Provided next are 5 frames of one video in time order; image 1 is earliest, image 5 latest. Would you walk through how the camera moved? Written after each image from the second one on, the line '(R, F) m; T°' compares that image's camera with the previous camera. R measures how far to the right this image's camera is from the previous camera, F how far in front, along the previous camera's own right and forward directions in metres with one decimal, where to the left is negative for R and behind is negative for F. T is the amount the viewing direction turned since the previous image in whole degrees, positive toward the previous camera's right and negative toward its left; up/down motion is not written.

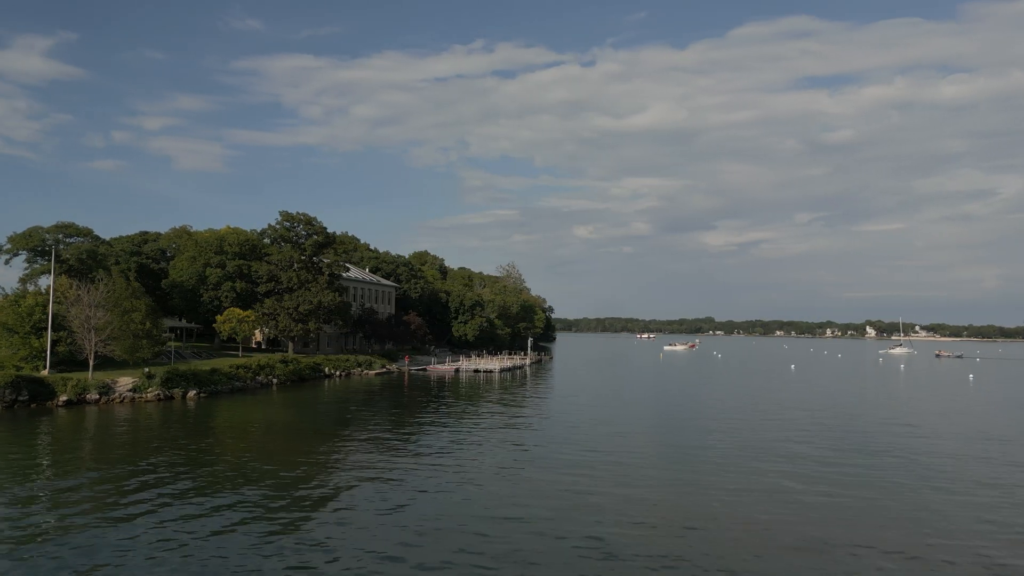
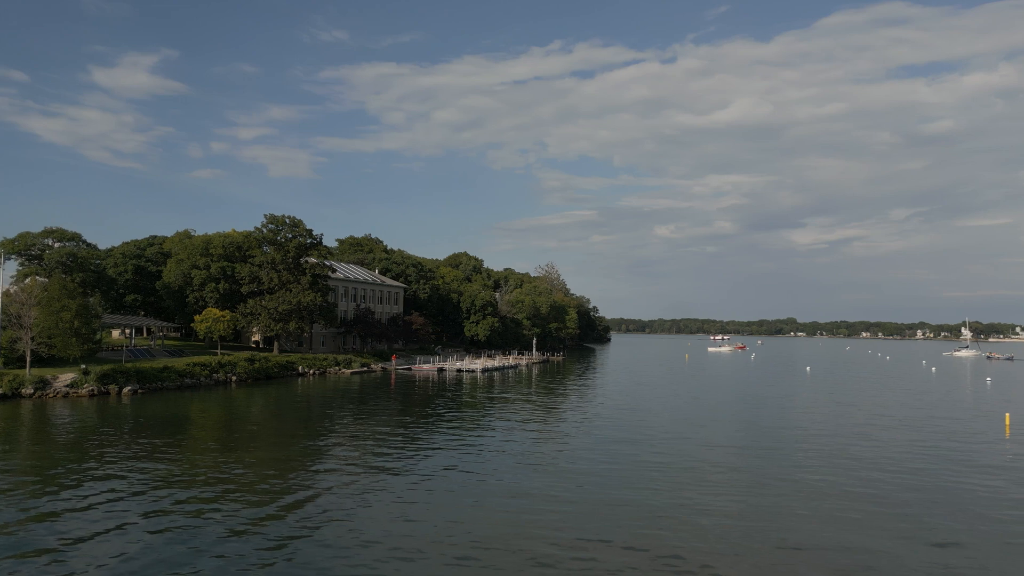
(+8.5, +0.5) m; -5°
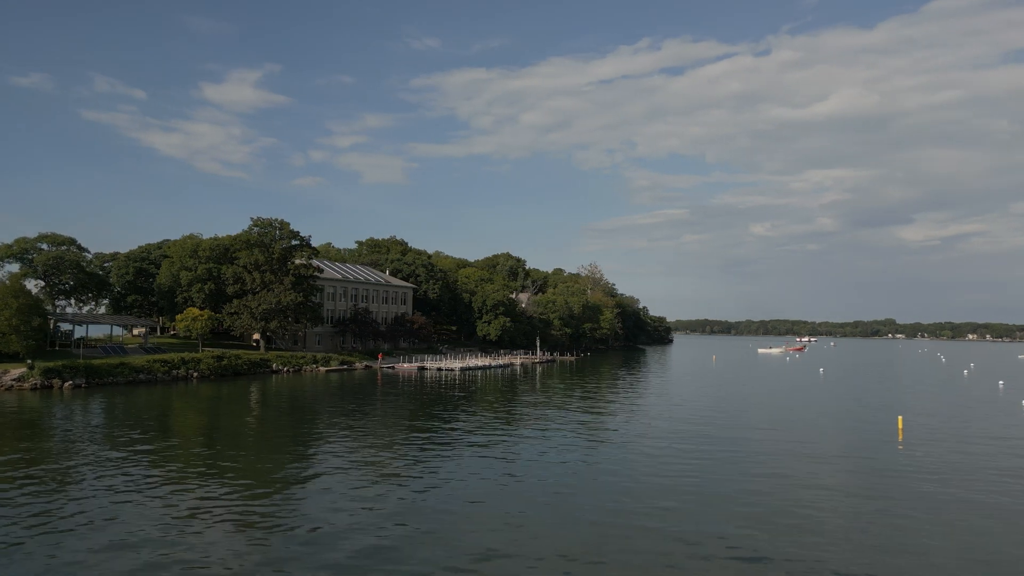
(+9.6, +0.5) m; -6°
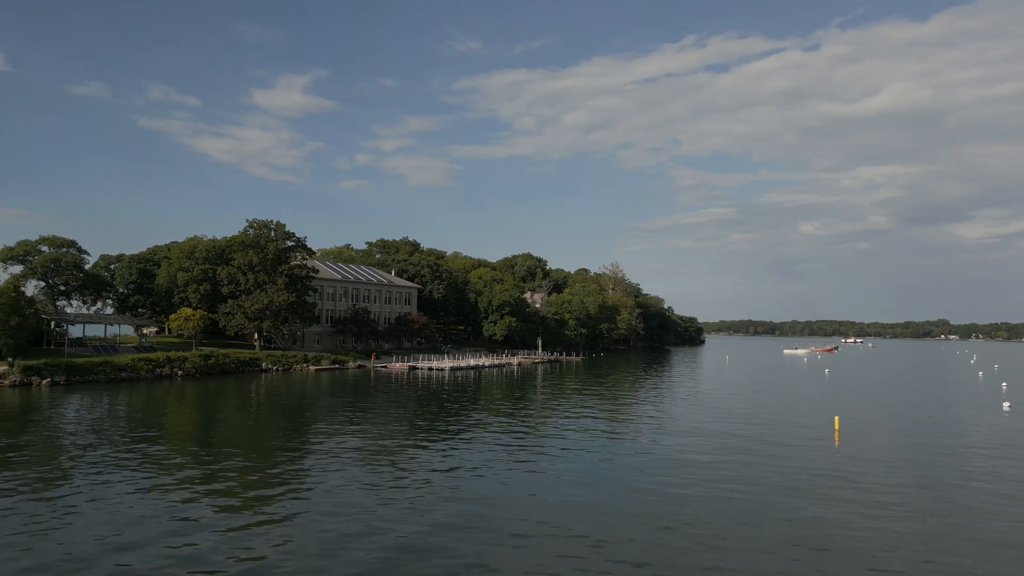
(+4.7, +0.1) m; -3°
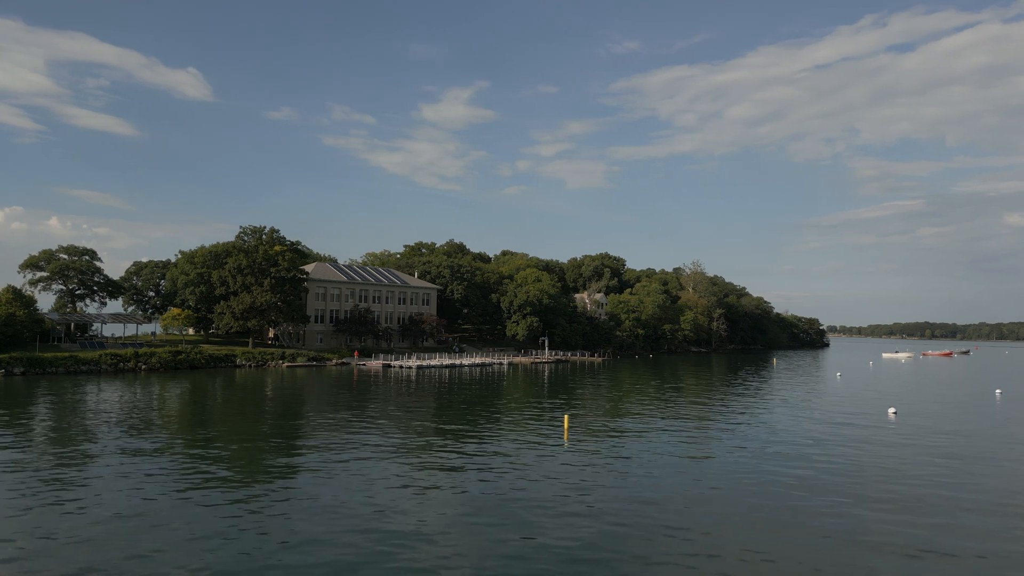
(+17.3, +1.3) m; -11°
